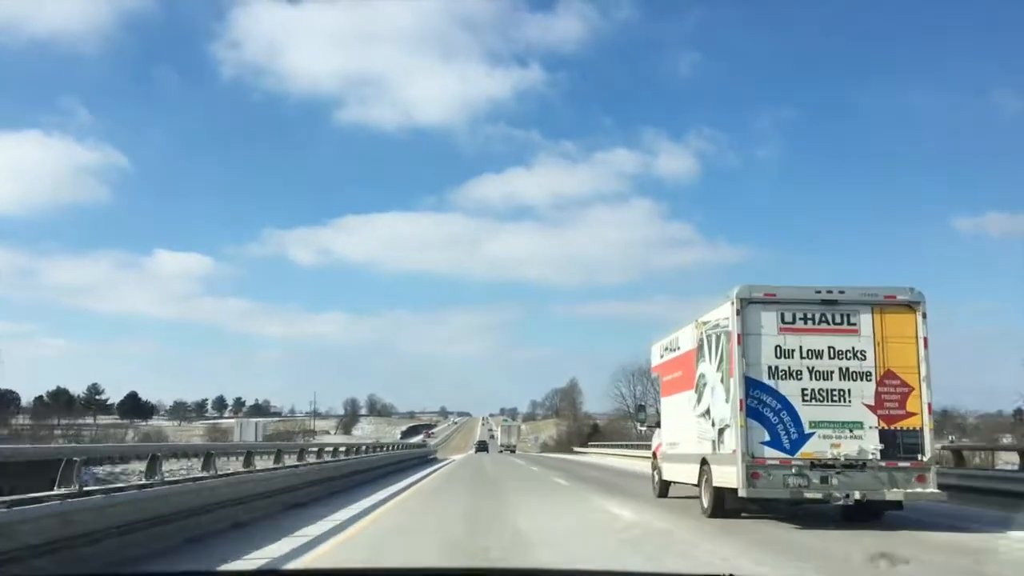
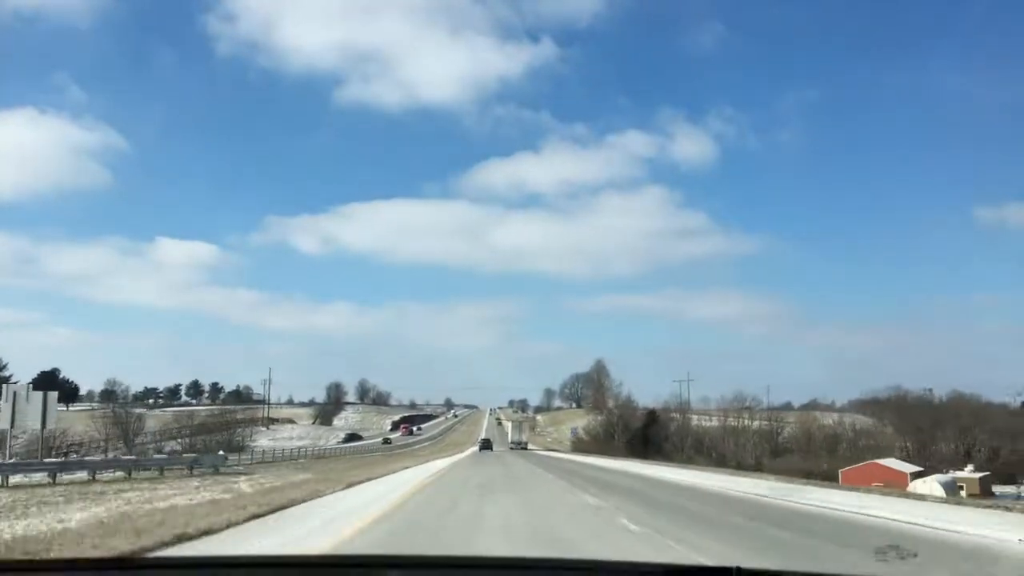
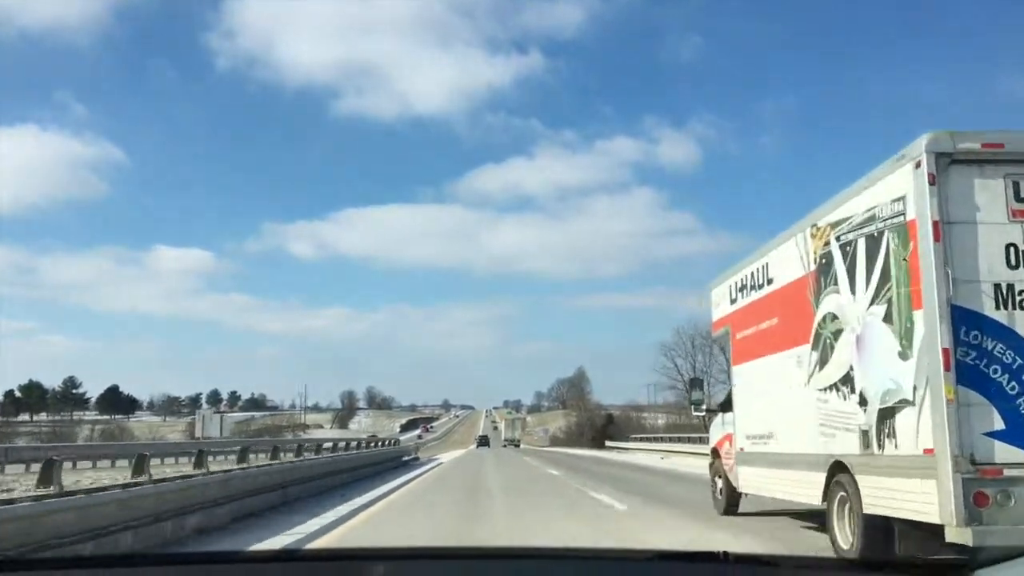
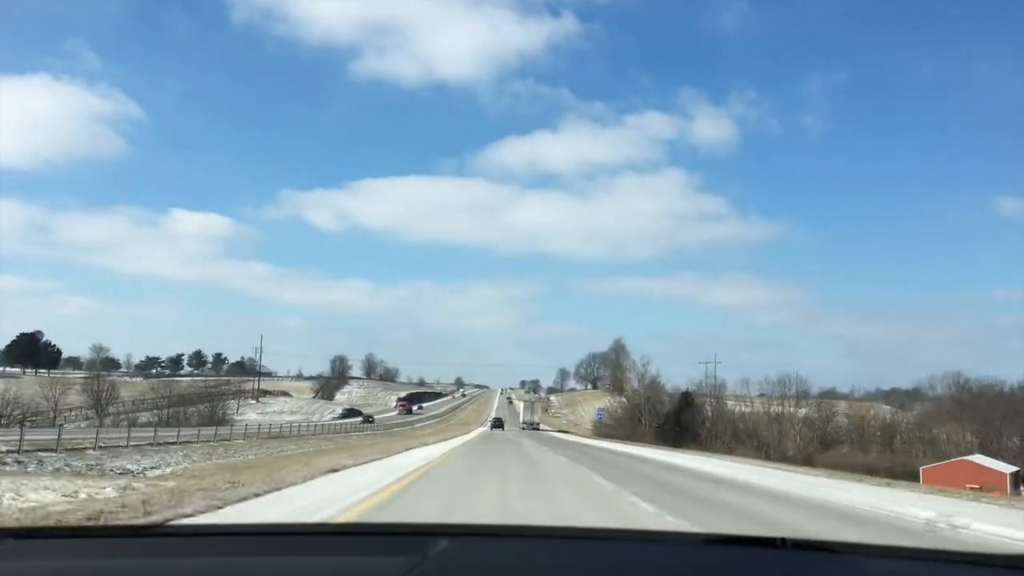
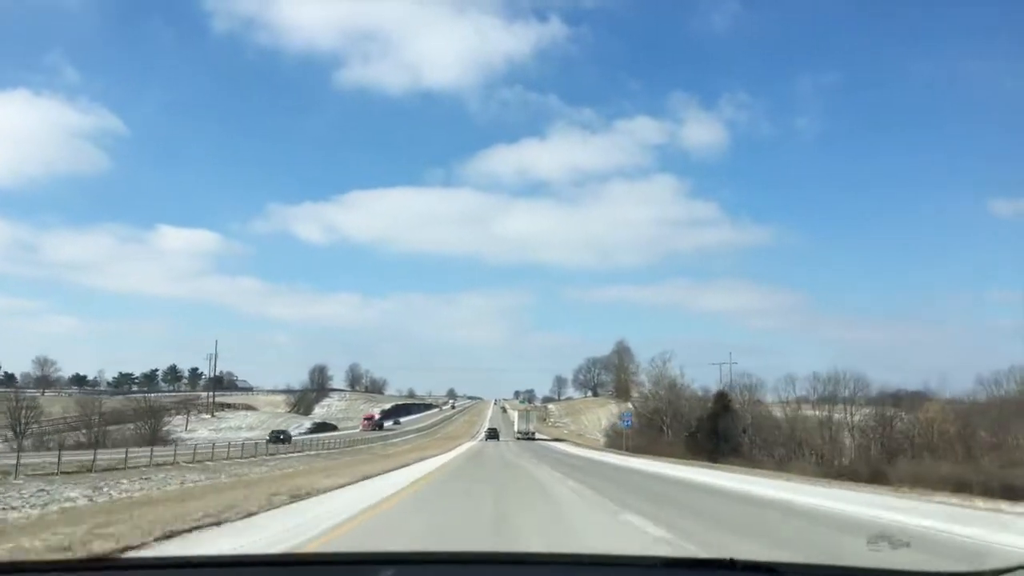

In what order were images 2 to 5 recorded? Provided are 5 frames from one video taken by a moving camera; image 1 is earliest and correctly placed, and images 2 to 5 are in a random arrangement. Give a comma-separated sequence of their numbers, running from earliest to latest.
3, 2, 4, 5
